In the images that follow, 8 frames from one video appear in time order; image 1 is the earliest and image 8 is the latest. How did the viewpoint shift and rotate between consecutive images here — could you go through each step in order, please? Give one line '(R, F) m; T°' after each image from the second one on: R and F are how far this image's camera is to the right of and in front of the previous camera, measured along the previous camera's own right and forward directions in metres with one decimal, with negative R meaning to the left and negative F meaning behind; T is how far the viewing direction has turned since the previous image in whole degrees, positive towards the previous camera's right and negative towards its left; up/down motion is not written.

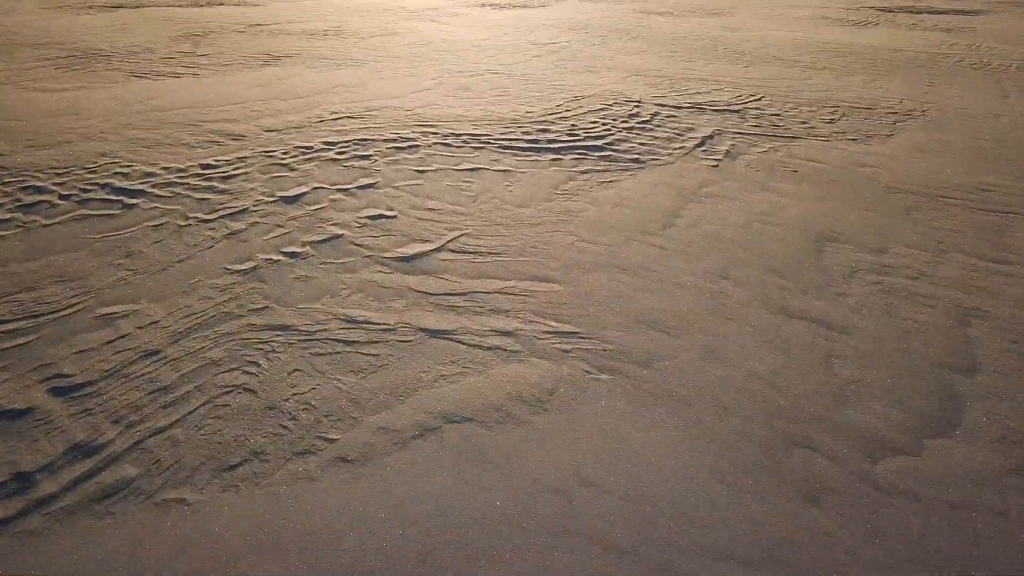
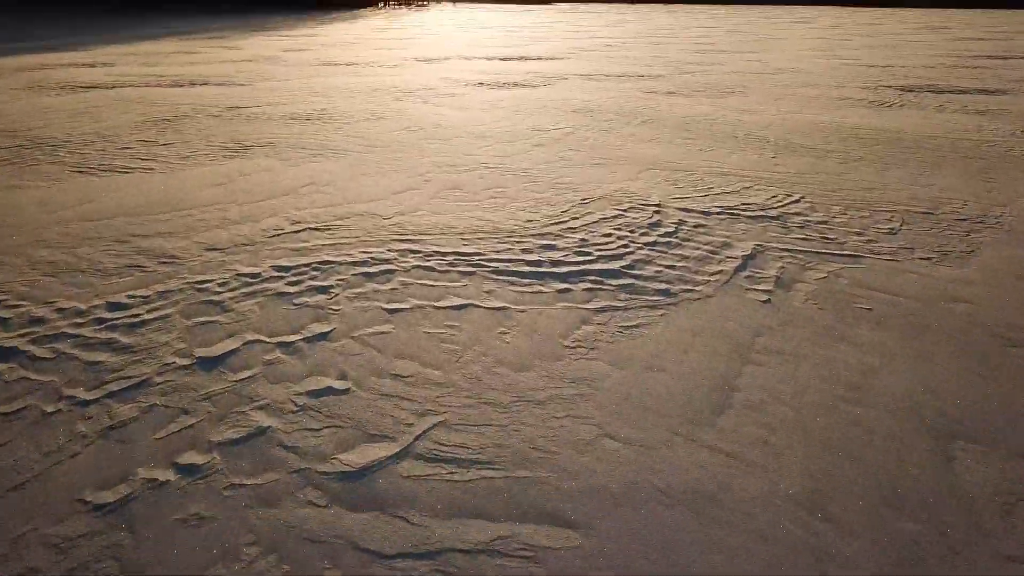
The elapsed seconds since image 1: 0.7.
(0.0, +1.1) m; 0°
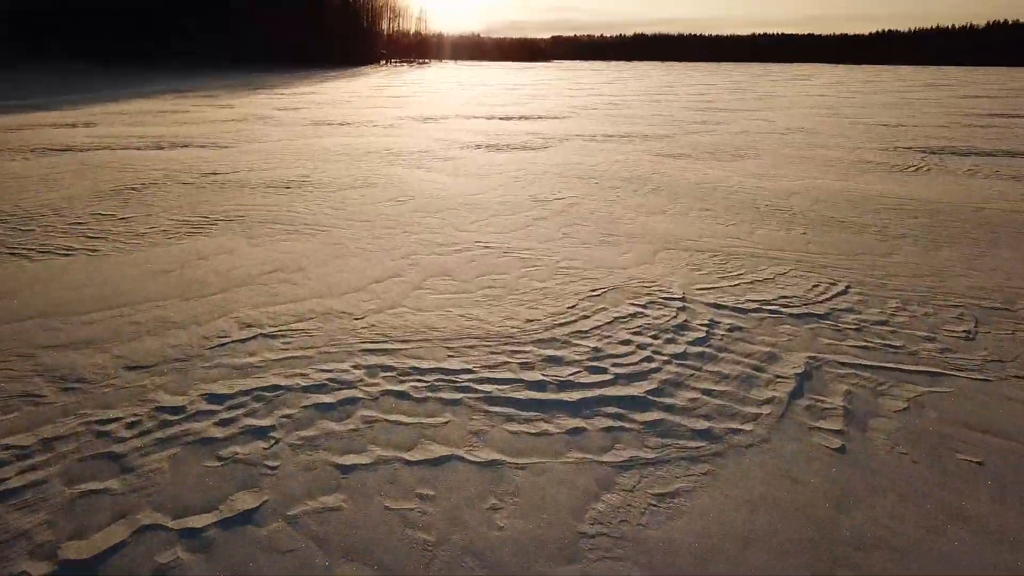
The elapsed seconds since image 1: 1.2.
(0.0, +0.9) m; 0°
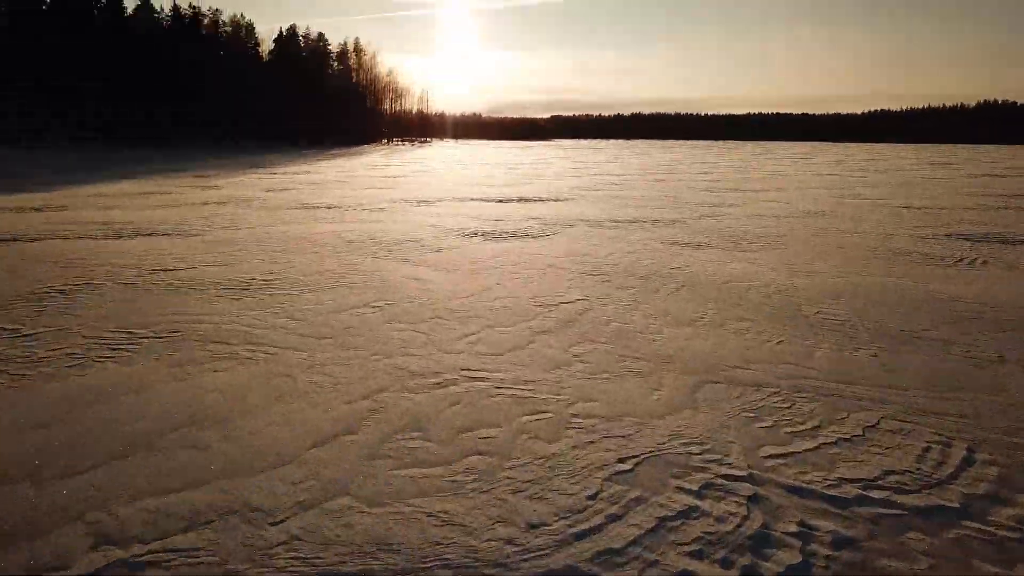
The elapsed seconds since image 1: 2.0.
(0.0, +1.5) m; 0°
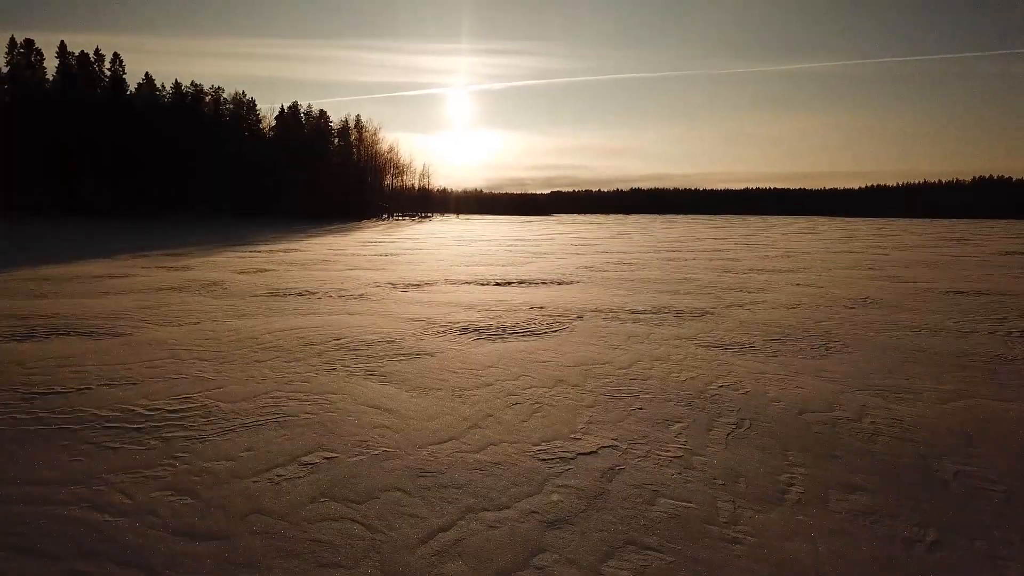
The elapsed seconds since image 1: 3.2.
(0.0, +2.2) m; 0°
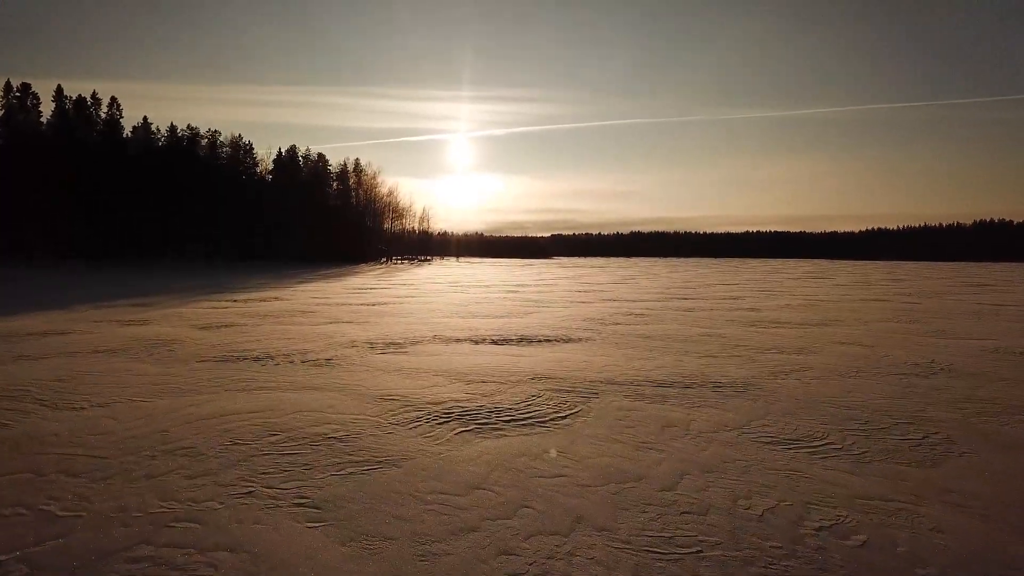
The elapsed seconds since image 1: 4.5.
(0.0, +2.4) m; 0°
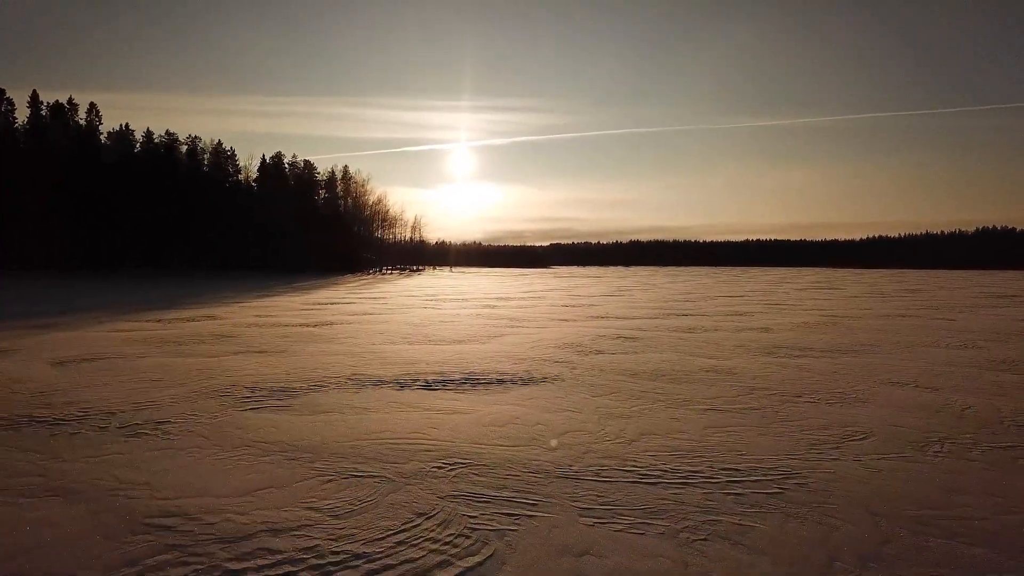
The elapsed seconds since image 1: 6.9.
(+0.9, +3.9) m; 0°
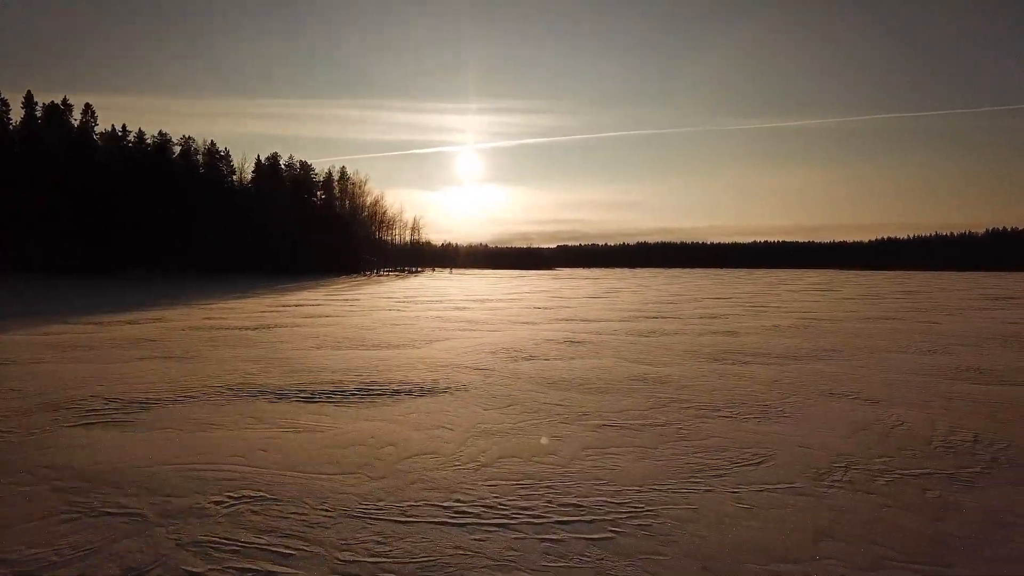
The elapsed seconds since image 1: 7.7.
(+1.5, +1.1) m; -1°
